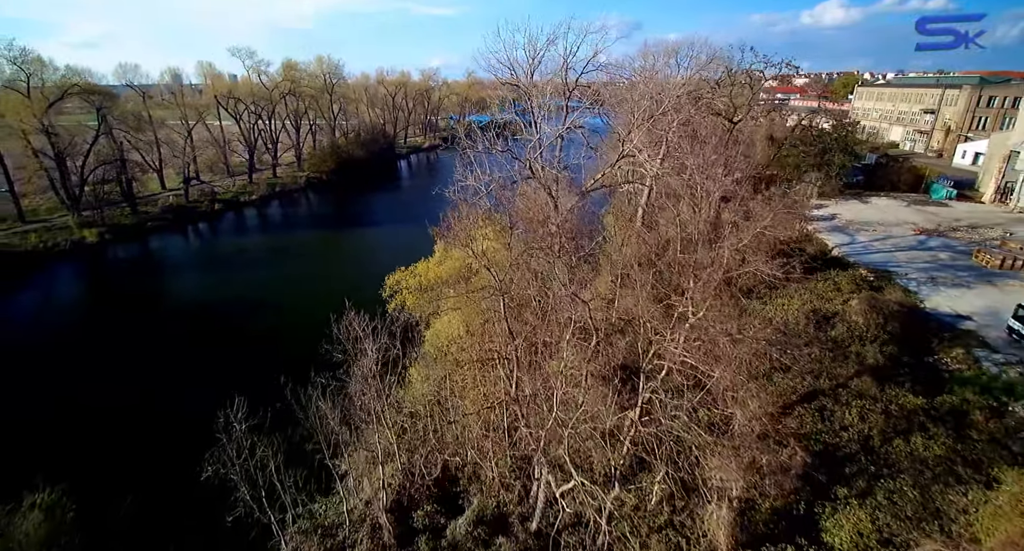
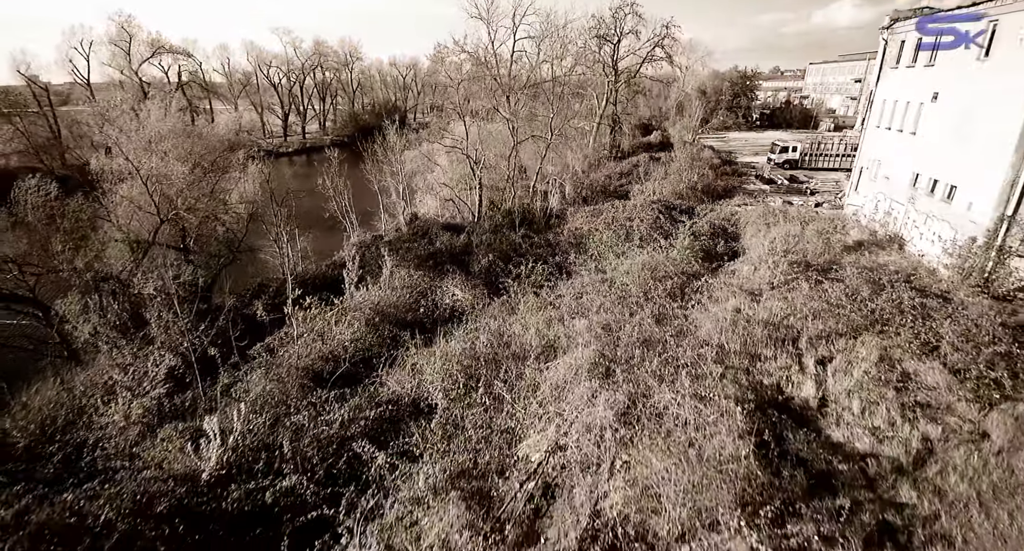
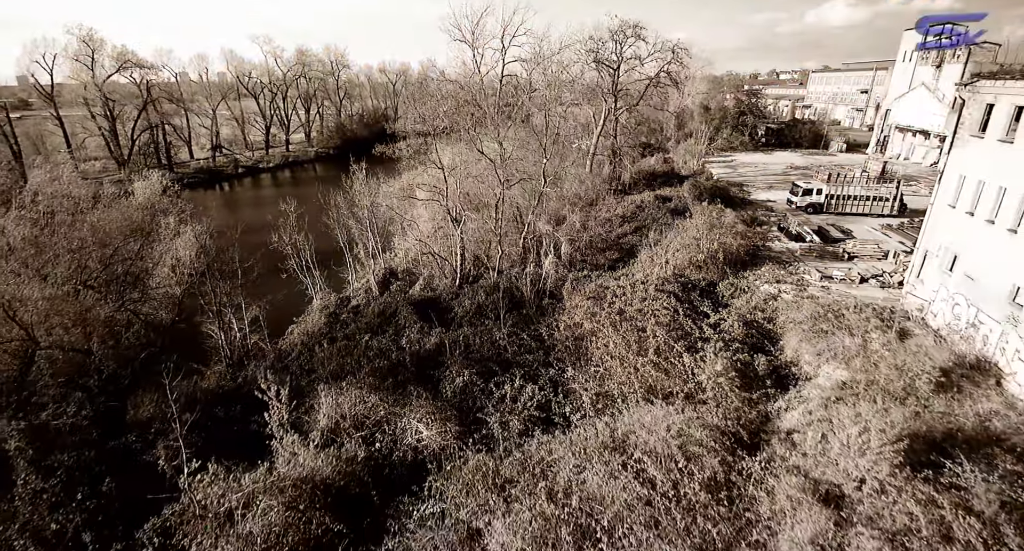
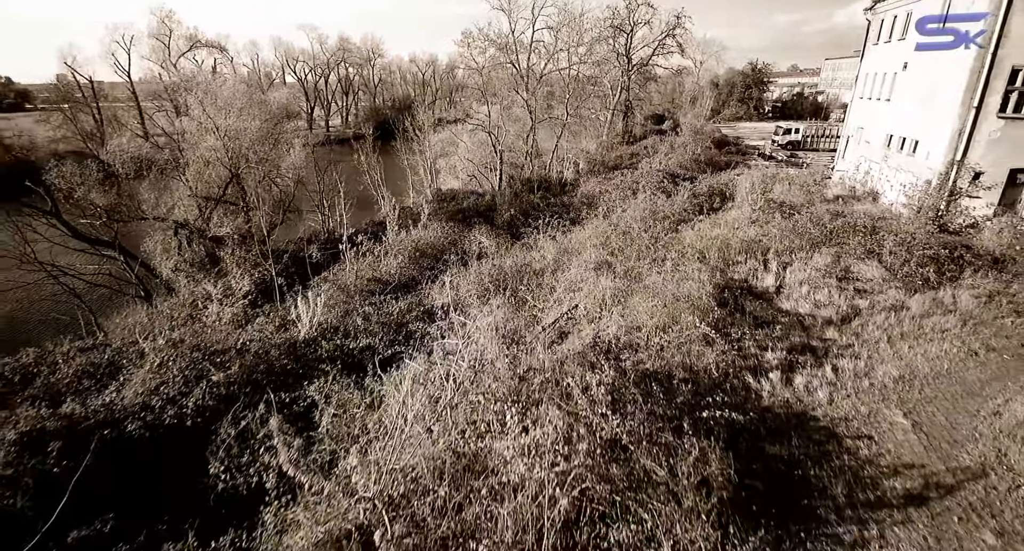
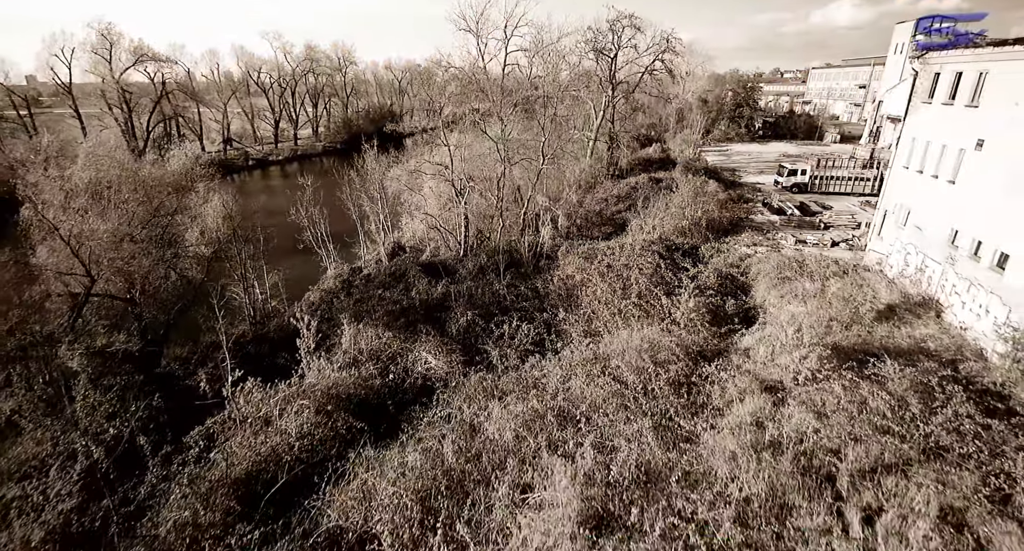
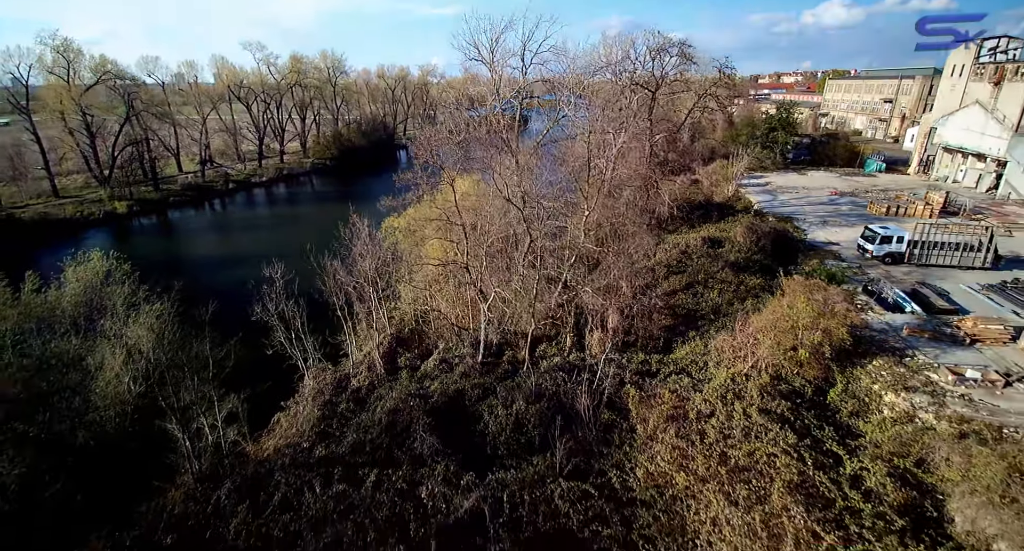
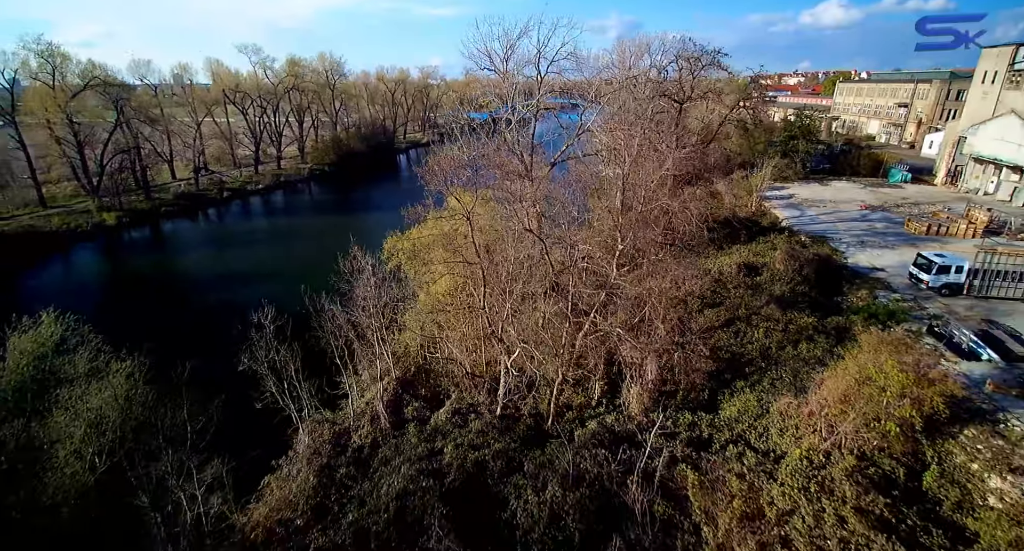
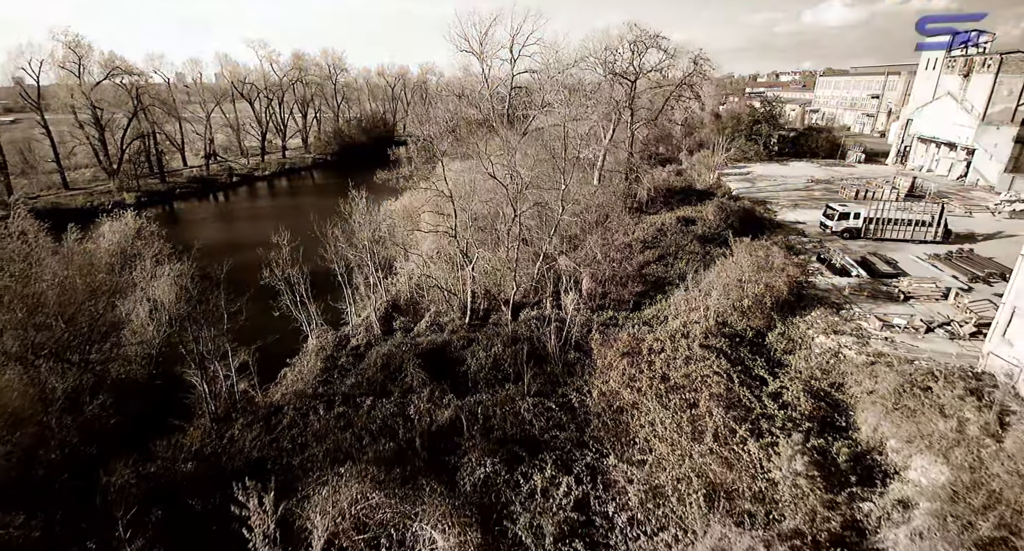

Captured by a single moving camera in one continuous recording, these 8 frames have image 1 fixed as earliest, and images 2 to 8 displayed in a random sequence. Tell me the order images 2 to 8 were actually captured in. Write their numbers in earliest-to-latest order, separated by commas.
7, 6, 8, 3, 5, 2, 4
